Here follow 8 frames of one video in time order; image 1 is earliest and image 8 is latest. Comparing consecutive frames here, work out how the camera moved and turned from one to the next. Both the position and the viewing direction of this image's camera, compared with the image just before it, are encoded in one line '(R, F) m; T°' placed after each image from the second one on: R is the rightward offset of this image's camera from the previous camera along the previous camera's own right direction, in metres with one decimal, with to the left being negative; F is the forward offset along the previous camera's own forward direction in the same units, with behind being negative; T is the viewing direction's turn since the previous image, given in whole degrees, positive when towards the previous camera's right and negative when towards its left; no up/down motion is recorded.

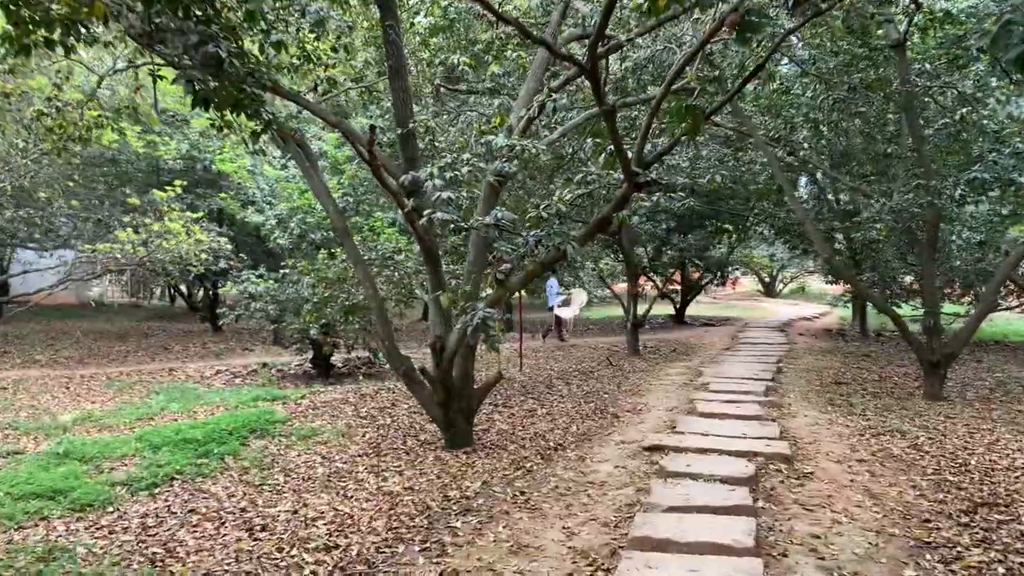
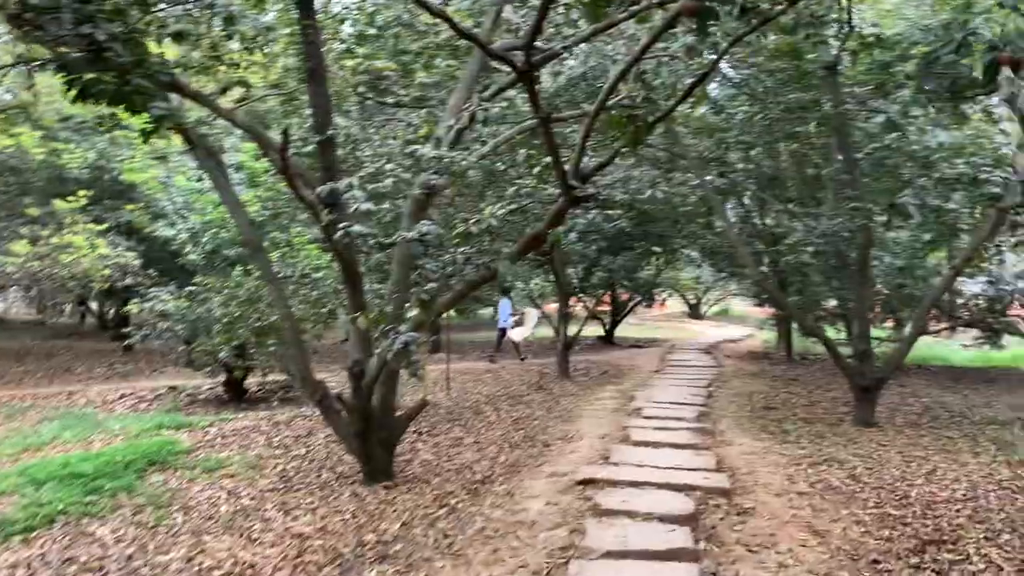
(0.0, +0.4) m; +5°
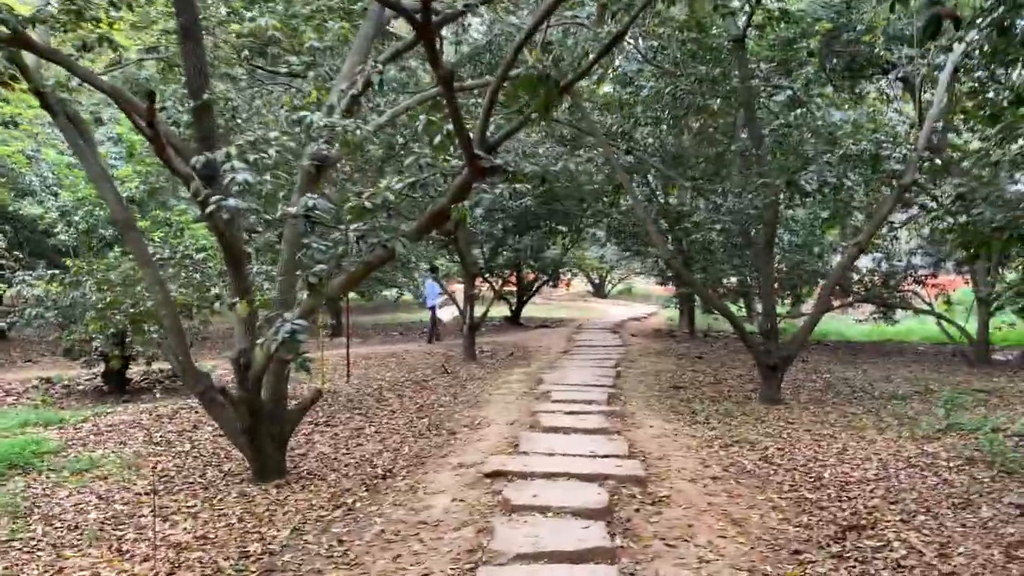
(0.0, +0.4) m; +6°
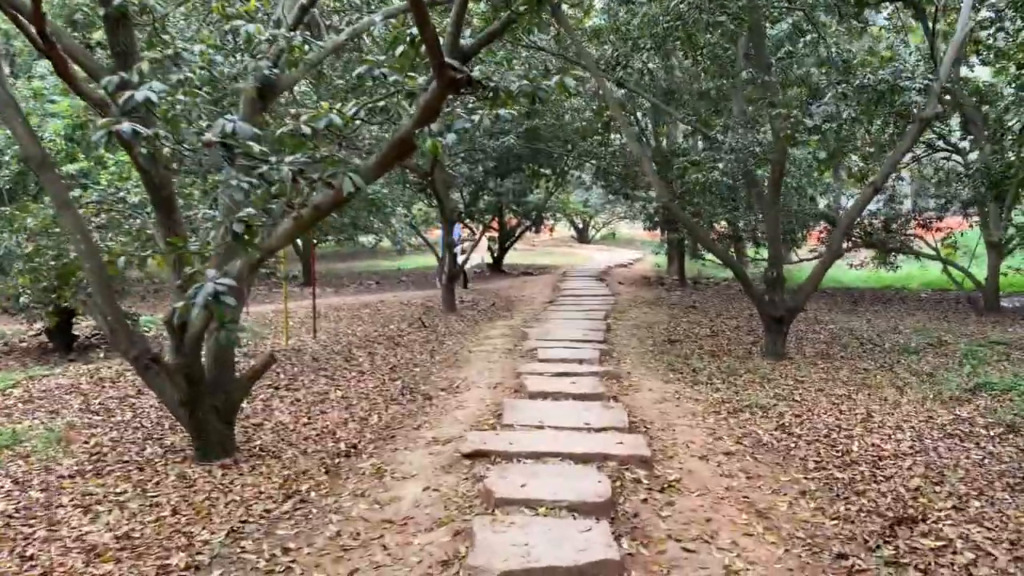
(0.0, +0.8) m; +1°
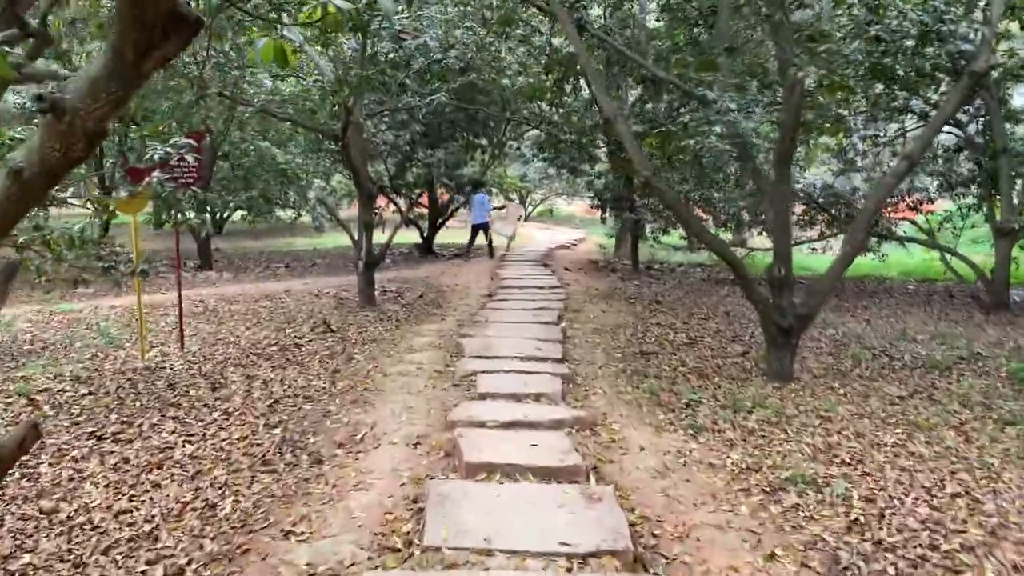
(0.0, +1.9) m; +4°
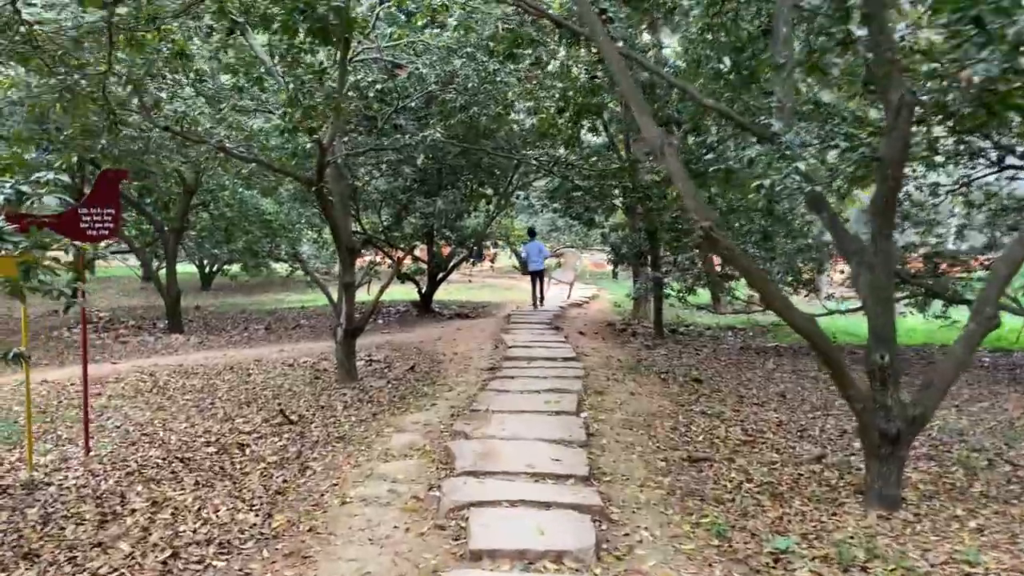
(0.0, +1.5) m; 0°
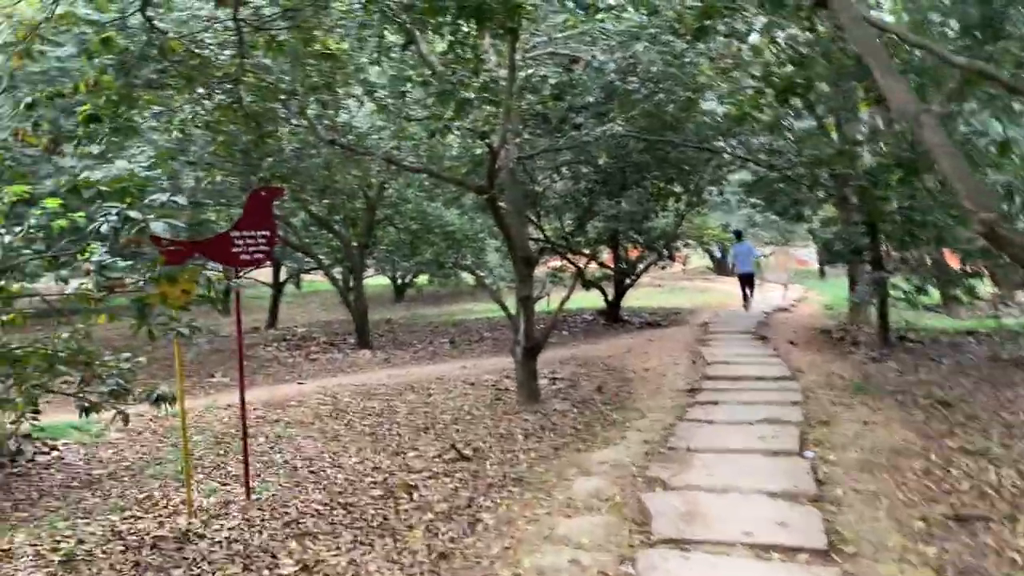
(0.0, +0.8) m; -12°
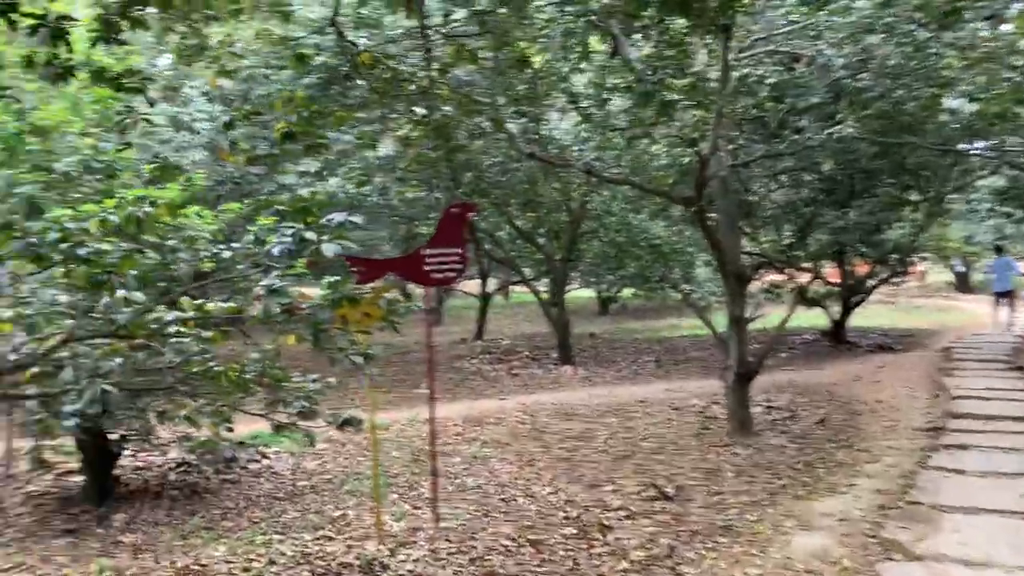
(0.0, +0.4) m; -14°
